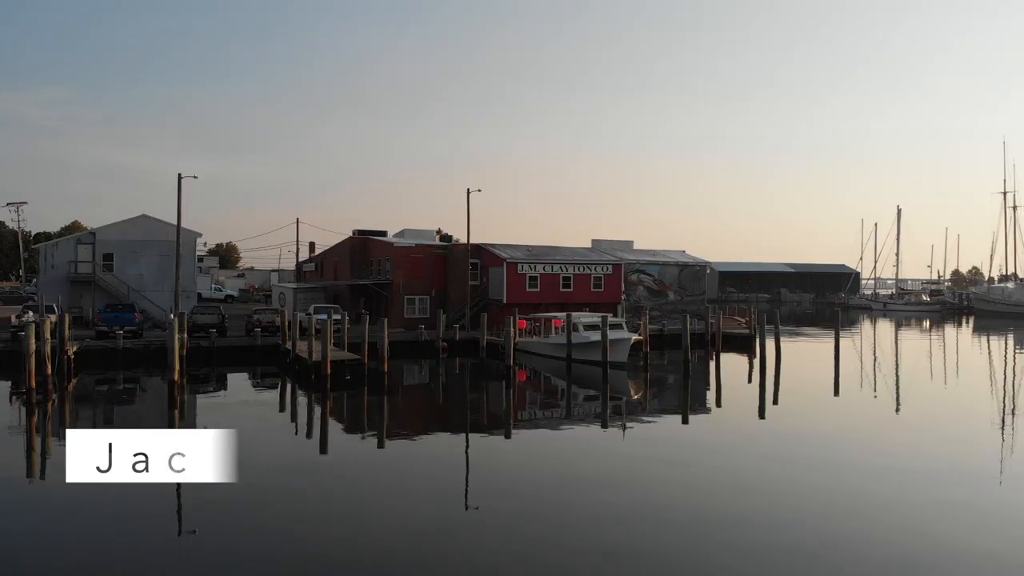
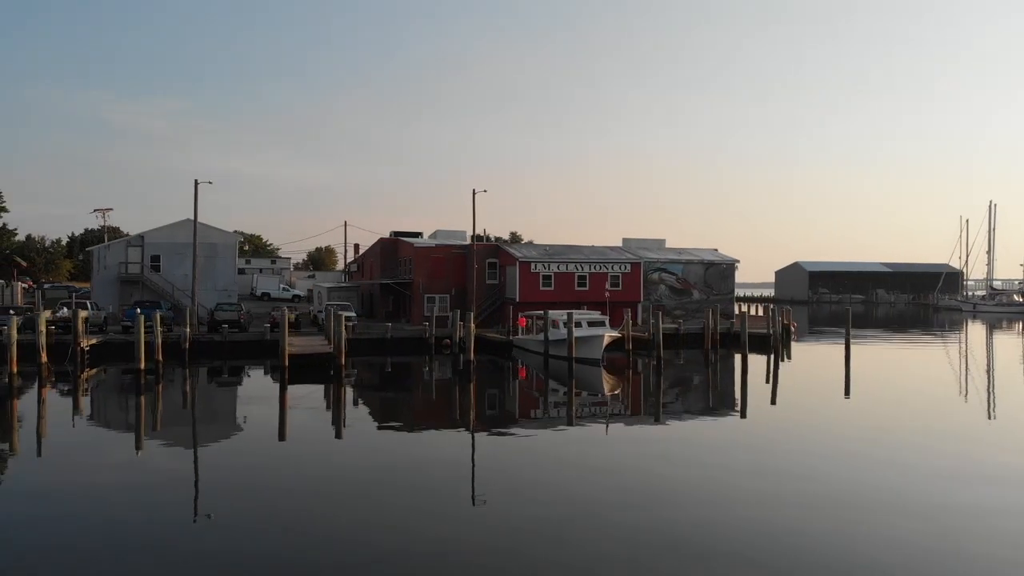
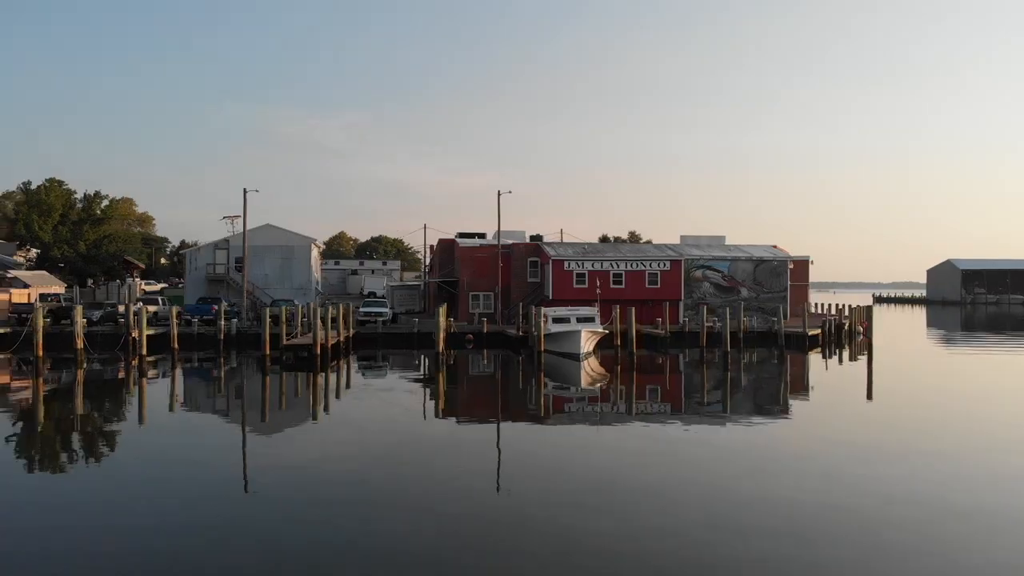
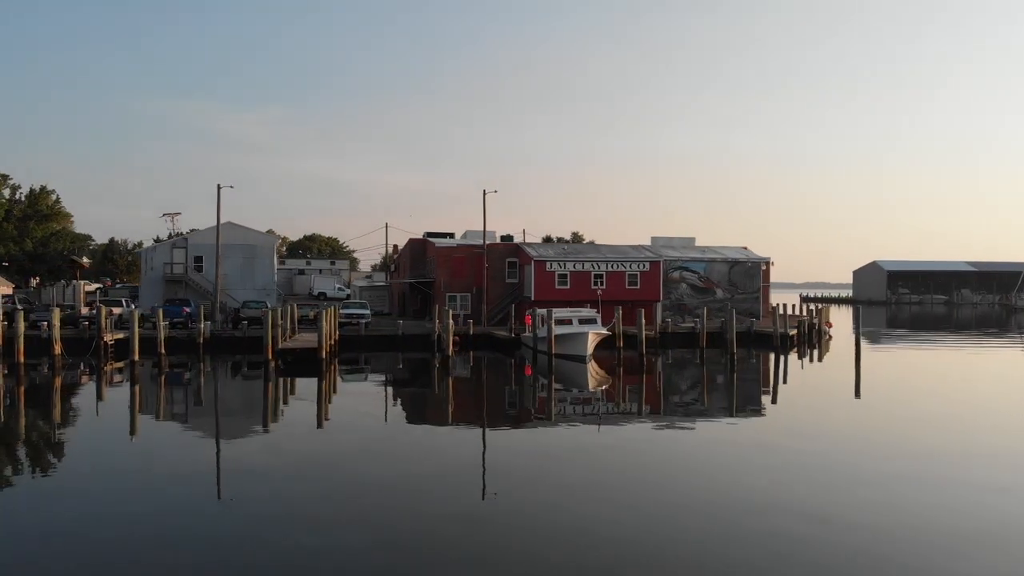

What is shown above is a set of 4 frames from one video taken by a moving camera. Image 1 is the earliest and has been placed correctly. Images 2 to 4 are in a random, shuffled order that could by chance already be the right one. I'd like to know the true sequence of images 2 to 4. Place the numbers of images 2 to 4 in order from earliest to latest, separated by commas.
2, 4, 3
